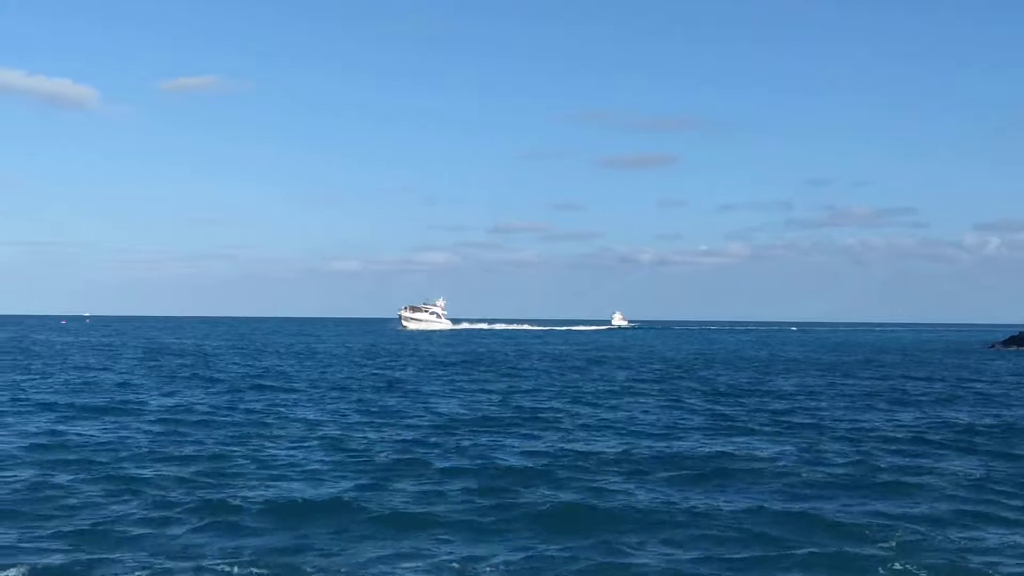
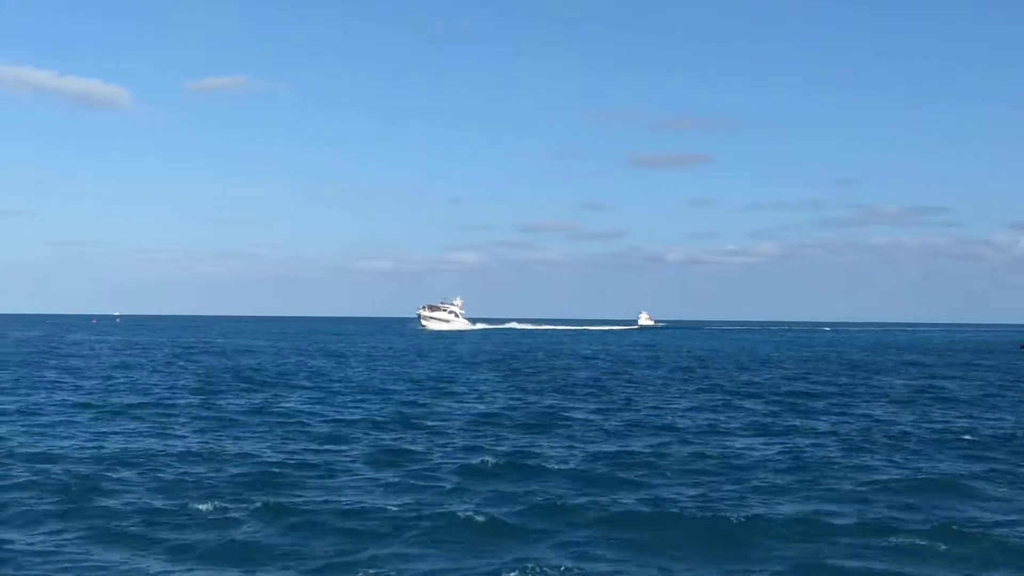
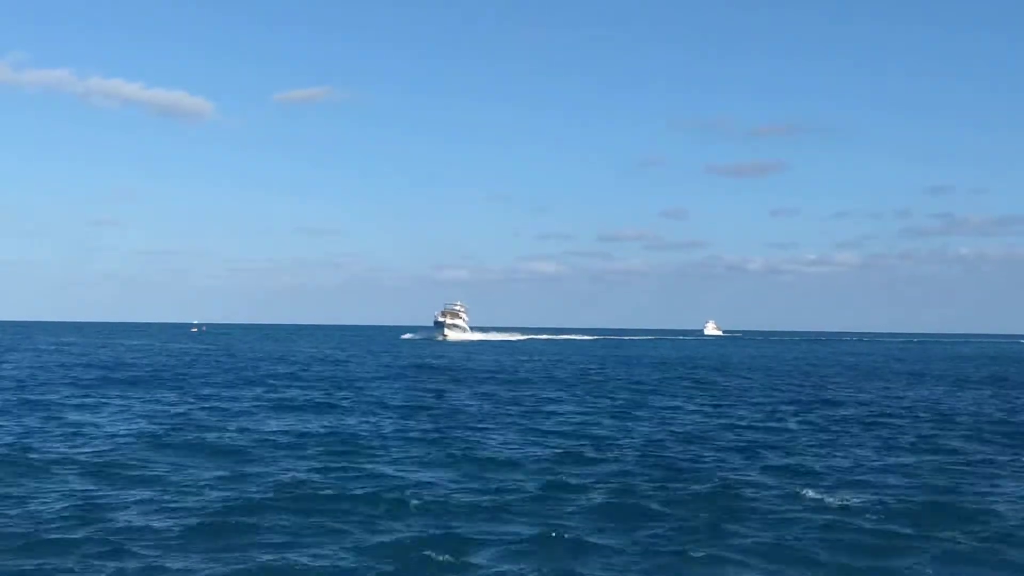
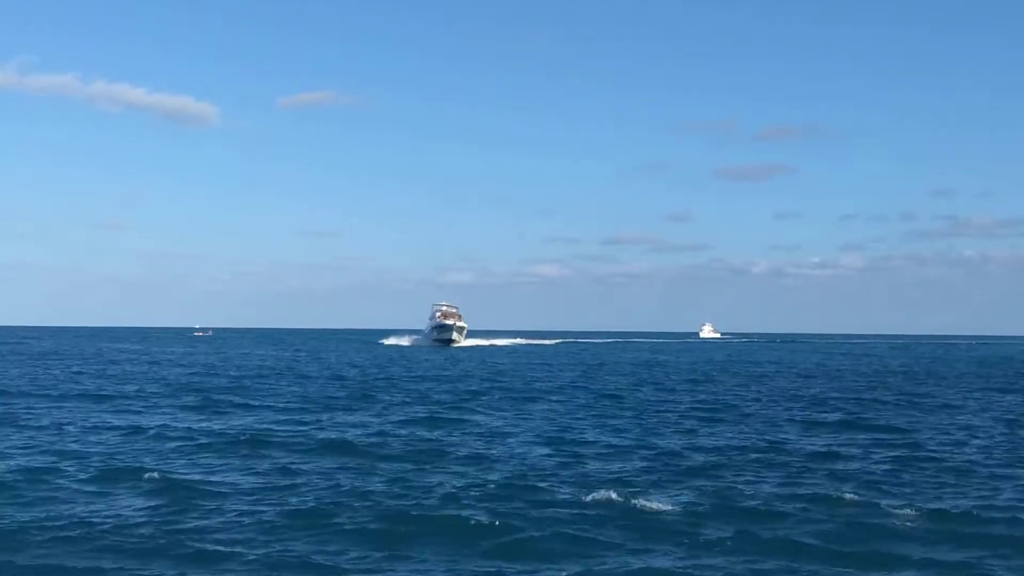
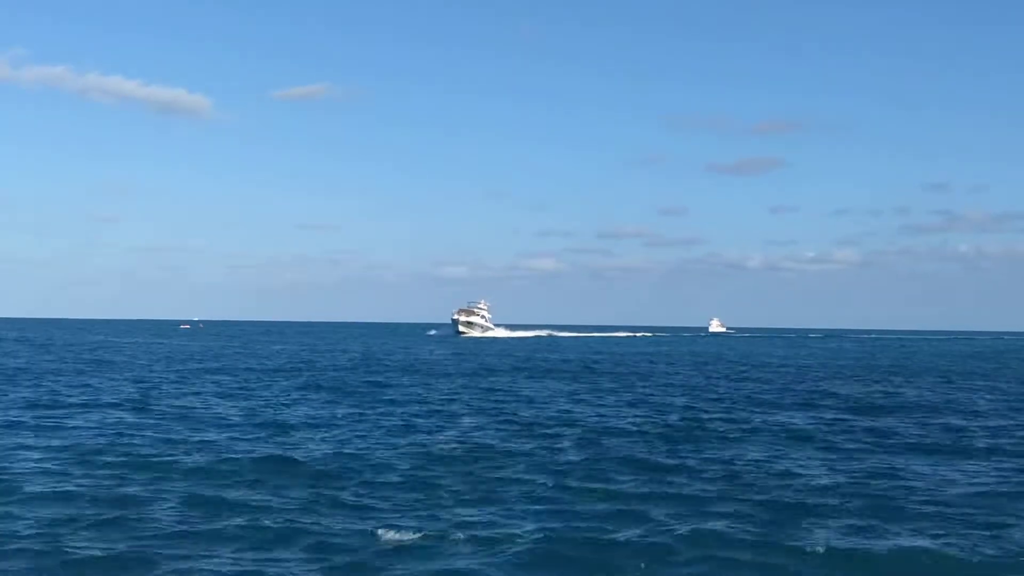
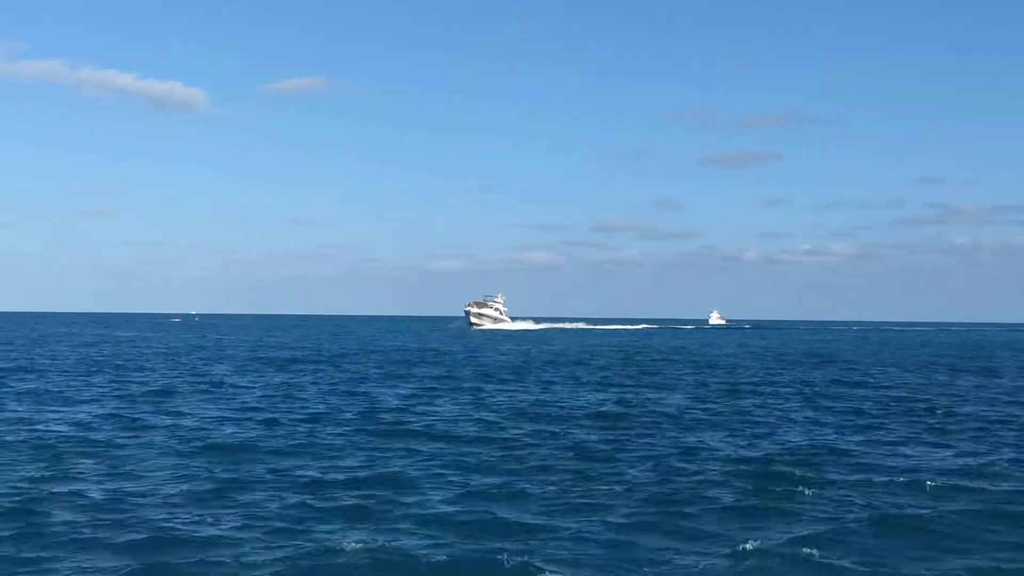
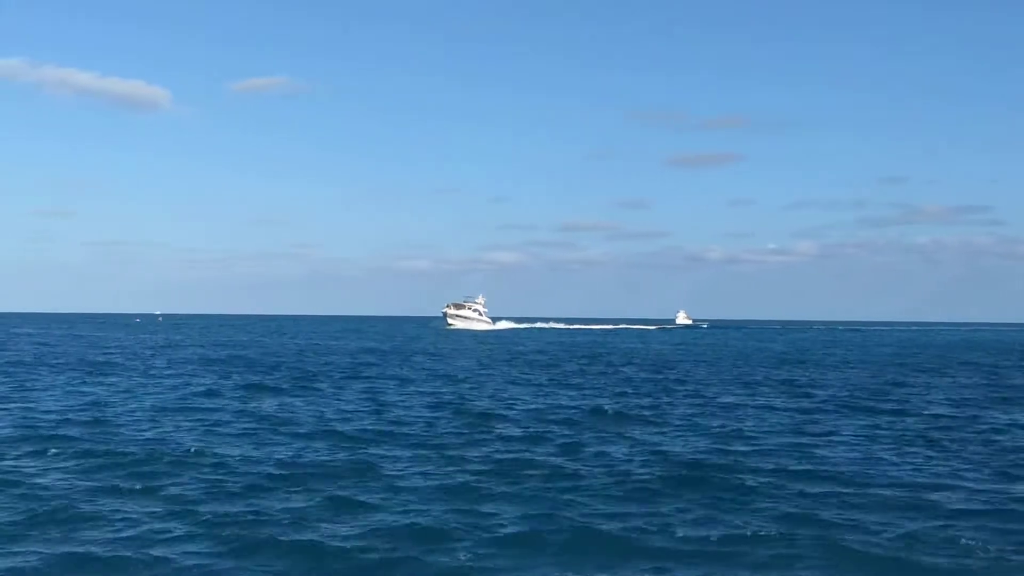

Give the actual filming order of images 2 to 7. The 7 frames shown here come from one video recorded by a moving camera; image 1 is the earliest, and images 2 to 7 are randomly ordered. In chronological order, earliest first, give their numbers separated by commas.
2, 7, 6, 5, 3, 4
